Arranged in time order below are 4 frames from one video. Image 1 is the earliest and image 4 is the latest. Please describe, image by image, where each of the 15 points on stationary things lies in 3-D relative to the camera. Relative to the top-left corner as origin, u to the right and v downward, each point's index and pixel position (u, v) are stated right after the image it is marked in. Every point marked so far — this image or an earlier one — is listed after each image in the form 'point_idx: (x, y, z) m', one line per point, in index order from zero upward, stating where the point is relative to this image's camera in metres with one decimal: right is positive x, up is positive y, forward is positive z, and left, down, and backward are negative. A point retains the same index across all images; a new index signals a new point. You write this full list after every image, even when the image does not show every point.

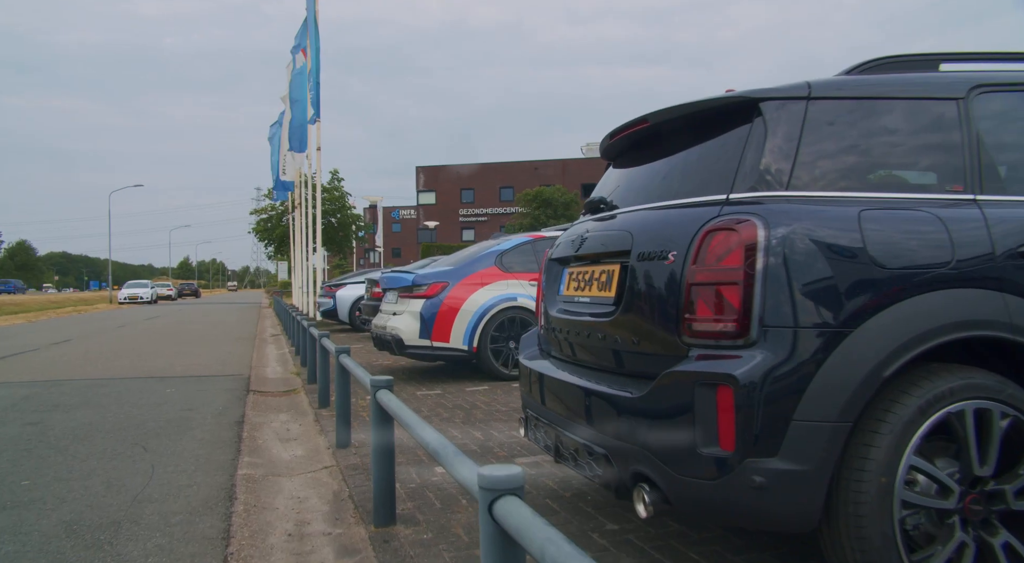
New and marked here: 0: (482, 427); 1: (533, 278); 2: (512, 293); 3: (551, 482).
0: (-0.3, -1.2, +6.4) m
1: (+0.3, 0.0, +8.7) m
2: (0.0, -0.1, +8.5) m
3: (+0.2, -1.1, +4.1) m
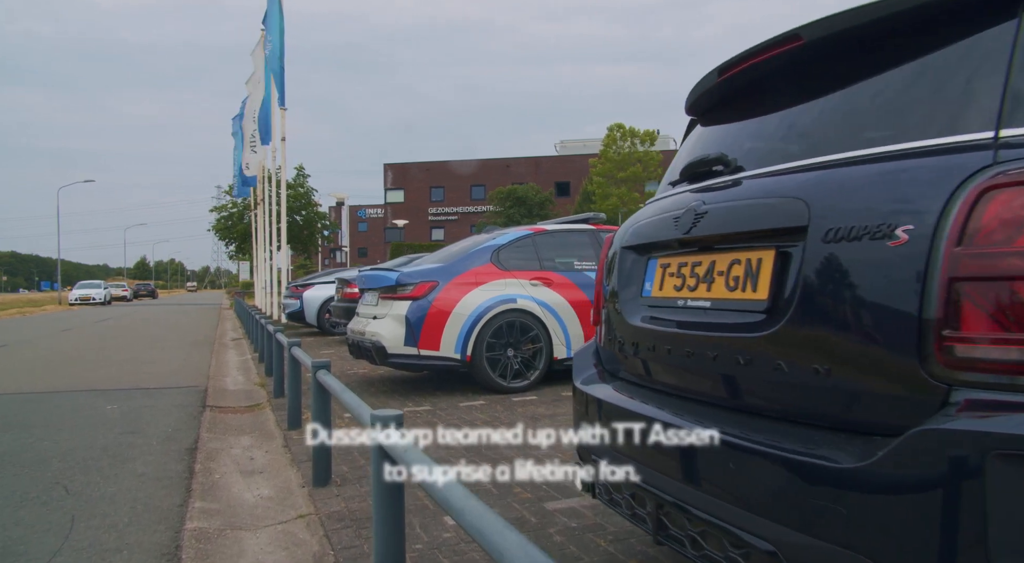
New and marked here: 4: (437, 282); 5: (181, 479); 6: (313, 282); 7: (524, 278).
0: (-0.2, -1.2, +5.4) m
1: (+0.2, 0.0, +7.7) m
2: (0.0, -0.1, +7.5) m
3: (+0.4, -1.1, +3.2) m
4: (-0.7, 0.0, +7.3) m
5: (-2.0, -1.2, +4.4) m
6: (-3.9, 0.0, +14.4) m
7: (+0.1, 0.0, +7.7) m
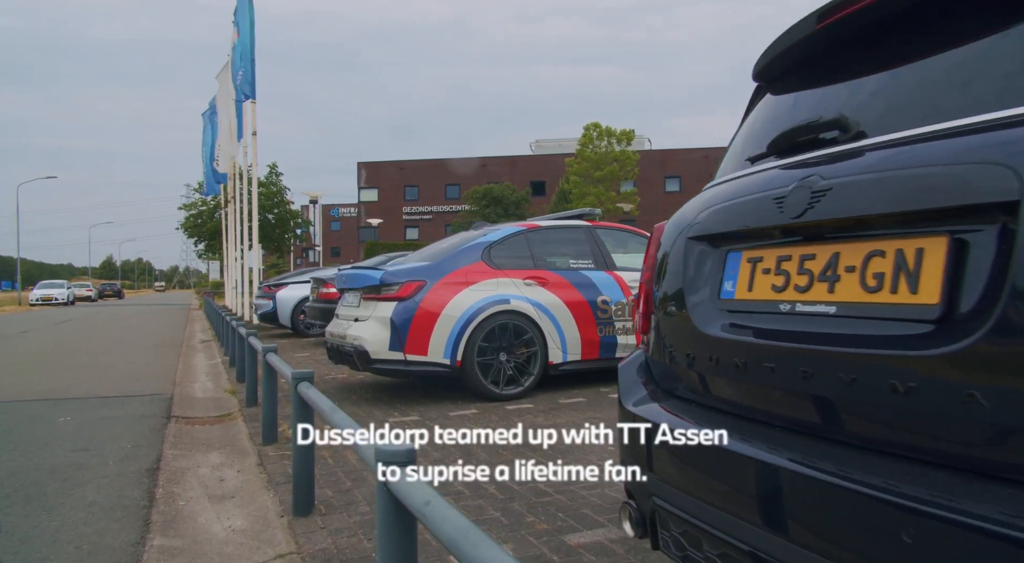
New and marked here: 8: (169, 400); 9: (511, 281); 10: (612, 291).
0: (-0.2, -1.2, +4.9) m
1: (+0.1, 0.0, +7.2) m
2: (-0.1, -0.1, +7.0) m
3: (+0.5, -1.1, +2.7) m
4: (-0.8, 0.0, +6.8) m
5: (-1.9, -1.2, +3.8) m
6: (-4.2, 0.0, +13.8) m
7: (+0.1, 0.0, +7.1) m
8: (-3.4, -1.2, +7.4) m
9: (0.0, 0.0, +7.1) m
10: (+1.0, -0.1, +7.6) m
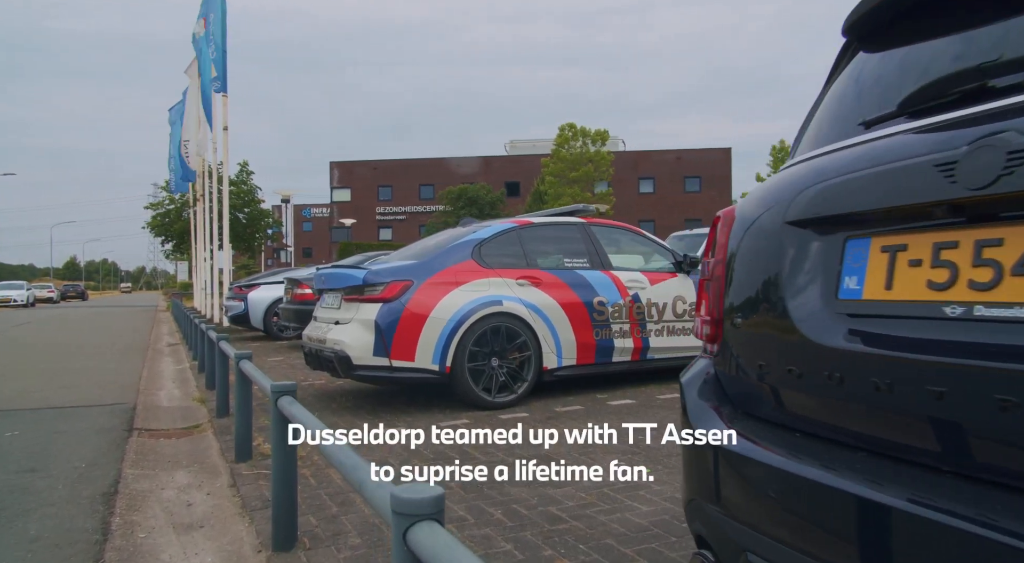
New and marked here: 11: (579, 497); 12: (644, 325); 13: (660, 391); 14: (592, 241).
0: (-0.2, -1.2, +4.5) m
1: (+0.1, 0.0, +6.7) m
2: (-0.1, -0.1, +6.5) m
3: (+0.6, -1.1, +2.2) m
4: (-0.9, 0.0, +6.3) m
5: (-1.9, -1.2, +3.3) m
6: (-4.5, 0.0, +13.2) m
7: (0.0, 0.0, +6.7) m
8: (-3.5, -1.2, +6.8) m
9: (-0.1, 0.0, +6.6) m
10: (+0.9, -0.1, +7.1) m
11: (+0.3, -1.1, +3.9) m
12: (+1.3, -0.4, +7.3) m
13: (+1.4, -1.1, +7.1) m
14: (+0.8, +0.4, +7.4) m
